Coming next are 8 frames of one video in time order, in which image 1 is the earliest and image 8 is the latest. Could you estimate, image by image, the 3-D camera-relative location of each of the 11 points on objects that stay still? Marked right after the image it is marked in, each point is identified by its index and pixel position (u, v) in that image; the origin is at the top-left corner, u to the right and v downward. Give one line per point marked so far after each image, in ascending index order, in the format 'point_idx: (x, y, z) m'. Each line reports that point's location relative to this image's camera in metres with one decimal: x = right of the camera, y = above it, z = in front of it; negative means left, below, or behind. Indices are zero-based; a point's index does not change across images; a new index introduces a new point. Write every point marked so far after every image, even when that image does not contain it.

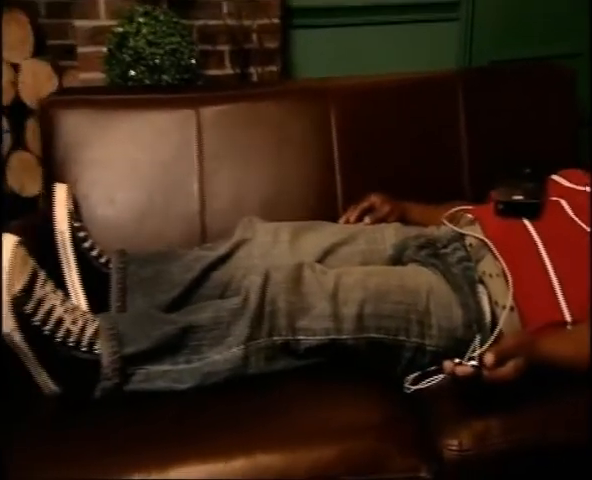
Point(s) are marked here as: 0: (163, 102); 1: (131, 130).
0: (-0.6, +0.7, +1.6) m
1: (-0.8, +0.5, +1.6) m
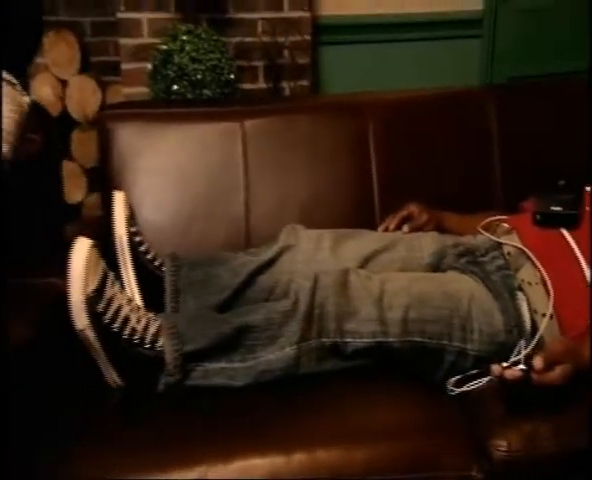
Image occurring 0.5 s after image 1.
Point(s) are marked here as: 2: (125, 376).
0: (-0.4, +0.6, +1.7) m
1: (-0.6, +0.5, +1.7) m
2: (-0.6, -0.5, +1.3) m
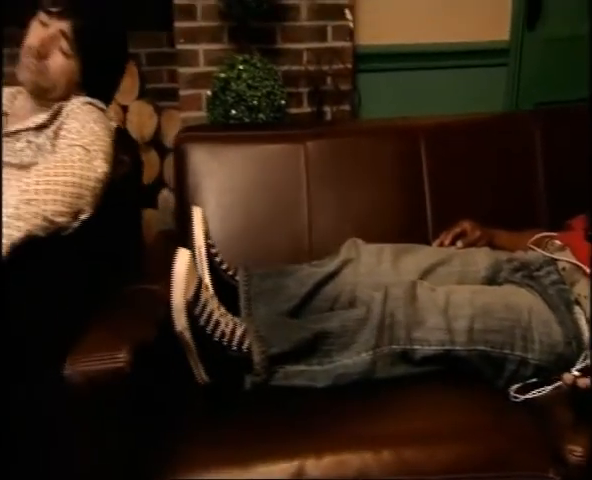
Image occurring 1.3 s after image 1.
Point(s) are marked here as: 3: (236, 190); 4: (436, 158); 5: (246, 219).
0: (-0.1, +0.6, +1.9) m
1: (-0.3, +0.4, +1.9) m
2: (-0.3, -0.5, +1.4) m
3: (-0.3, +0.3, +1.8) m
4: (+0.8, +0.5, +1.9) m
5: (-0.3, +0.1, +1.8) m
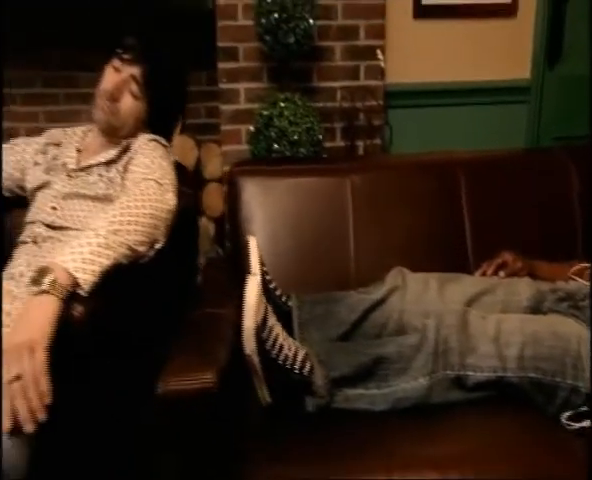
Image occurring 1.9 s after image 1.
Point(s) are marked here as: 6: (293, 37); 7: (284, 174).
0: (+0.1, +0.4, +2.0) m
1: (0.0, +0.3, +2.0) m
2: (-0.1, -0.6, +1.5) m
3: (-0.1, +0.1, +2.0) m
4: (+1.0, +0.3, +2.0) m
5: (0.0, 0.0, +1.9) m
6: (0.0, +1.4, +2.5) m
7: (-0.1, +0.4, +2.0) m
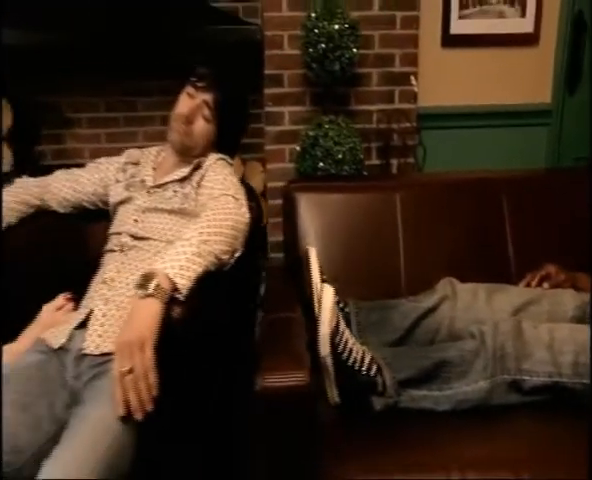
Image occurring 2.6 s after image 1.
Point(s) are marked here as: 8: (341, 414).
0: (+0.5, +0.3, +2.2) m
1: (+0.3, +0.2, +2.1) m
2: (+0.2, -0.7, +1.6) m
3: (+0.3, 0.0, +2.1) m
4: (+1.4, +0.2, +2.2) m
5: (+0.3, -0.1, +2.1) m
6: (+0.3, +1.3, +2.7) m
7: (+0.3, +0.3, +2.2) m
8: (+0.2, -0.8, +1.5) m
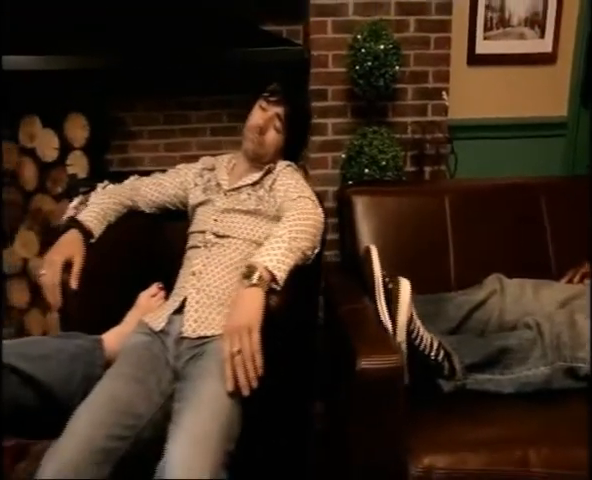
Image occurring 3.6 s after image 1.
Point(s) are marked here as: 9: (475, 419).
0: (+0.8, +0.3, +2.4) m
1: (+0.7, +0.2, +2.3) m
2: (+0.6, -0.7, +1.7) m
3: (+0.6, 0.0, +2.3) m
4: (+1.7, +0.2, +2.3) m
5: (+0.7, -0.1, +2.2) m
6: (+0.7, +1.3, +2.9) m
7: (+0.6, +0.3, +2.3) m
8: (+0.6, -0.8, +1.7) m
9: (+0.8, -0.8, +1.5) m
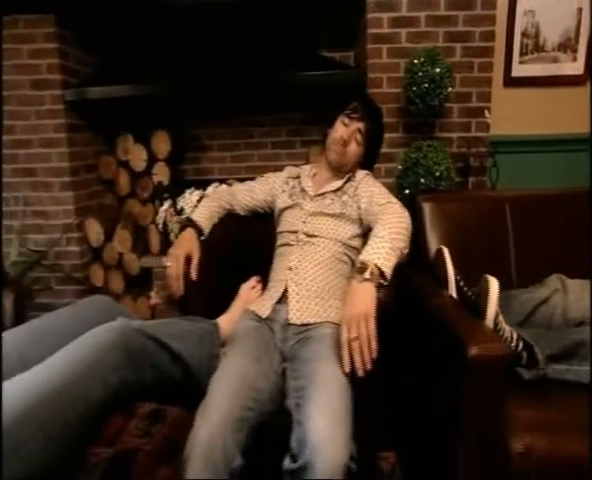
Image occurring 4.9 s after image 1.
0: (+1.4, +0.3, +2.6) m
1: (+1.2, +0.2, +2.5) m
2: (+1.1, -0.7, +1.9) m
3: (+1.2, 0.0, +2.5) m
4: (+2.3, +0.1, +2.5) m
5: (+1.2, -0.1, +2.4) m
6: (+1.3, +1.3, +3.1) m
7: (+1.2, +0.3, +2.5) m
8: (+1.1, -0.8, +1.8) m
9: (+1.3, -0.8, +1.7) m
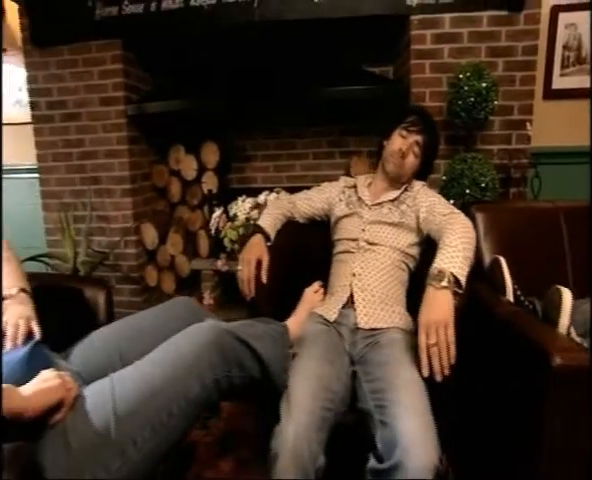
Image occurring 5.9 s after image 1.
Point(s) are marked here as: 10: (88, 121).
0: (+1.8, +0.2, +2.6) m
1: (+1.6, +0.1, +2.5) m
2: (+1.4, -0.7, +1.9) m
3: (+1.6, -0.1, +2.5) m
4: (+2.7, 0.0, +2.5) m
5: (+1.6, -0.2, +2.4) m
6: (+1.7, +1.2, +3.2) m
7: (+1.6, +0.2, +2.6) m
8: (+1.4, -0.8, +1.8) m
9: (+1.6, -0.8, +1.7) m
10: (-1.9, +1.1, +3.2) m
